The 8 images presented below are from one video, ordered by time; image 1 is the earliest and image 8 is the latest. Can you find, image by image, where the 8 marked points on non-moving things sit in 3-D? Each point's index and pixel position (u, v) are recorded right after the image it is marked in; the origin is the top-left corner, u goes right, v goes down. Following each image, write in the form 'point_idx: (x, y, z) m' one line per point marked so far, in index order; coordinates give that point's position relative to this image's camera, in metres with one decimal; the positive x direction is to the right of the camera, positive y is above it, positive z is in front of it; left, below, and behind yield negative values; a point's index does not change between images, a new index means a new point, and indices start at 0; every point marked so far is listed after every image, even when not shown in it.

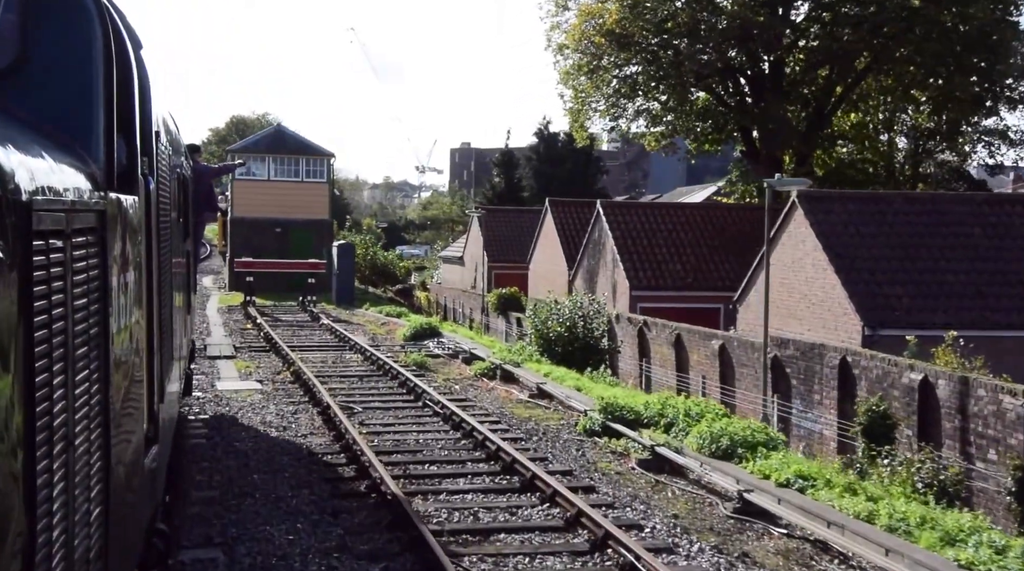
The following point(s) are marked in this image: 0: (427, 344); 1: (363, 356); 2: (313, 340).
0: (-1.3, -0.9, +18.1) m
1: (-2.1, -1.0, +16.8) m
2: (-3.2, -0.9, +19.0) m
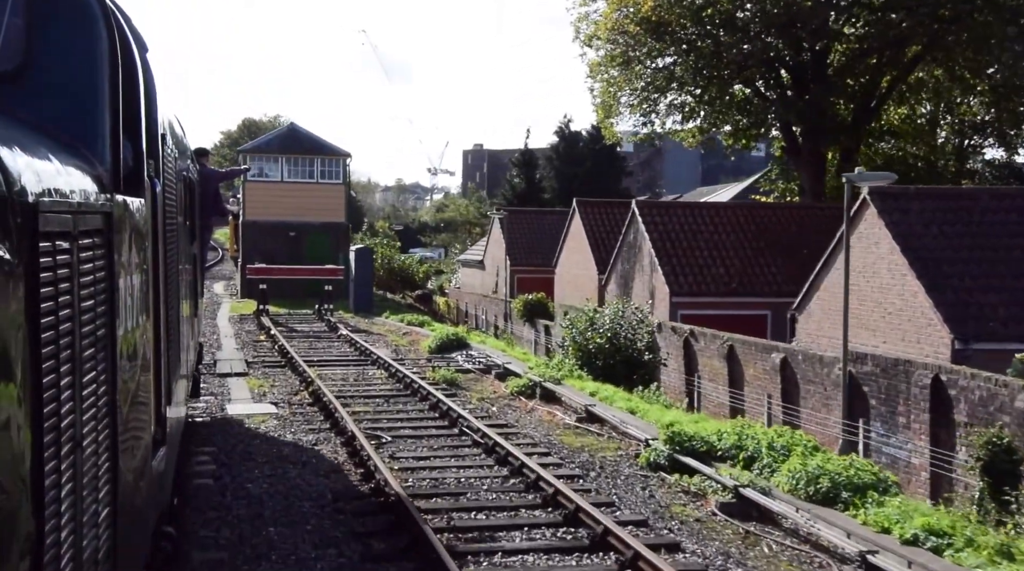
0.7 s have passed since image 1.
0: (-0.8, -1.0, +16.7) m
1: (-1.6, -1.2, +15.5) m
2: (-2.7, -1.0, +17.6) m
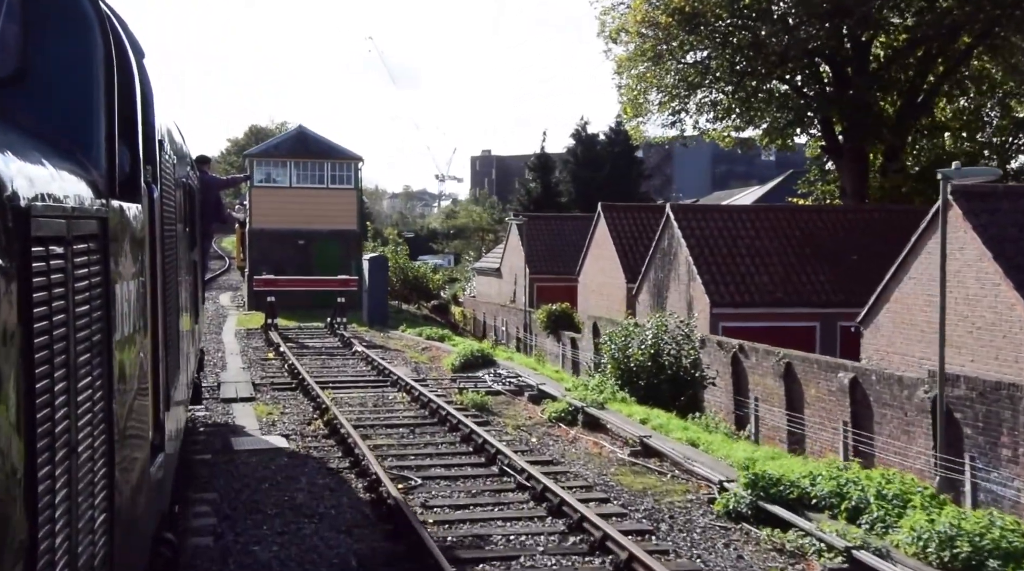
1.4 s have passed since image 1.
0: (-0.4, -1.2, +15.2) m
1: (-1.2, -1.3, +14.0) m
2: (-2.3, -1.2, +16.2) m
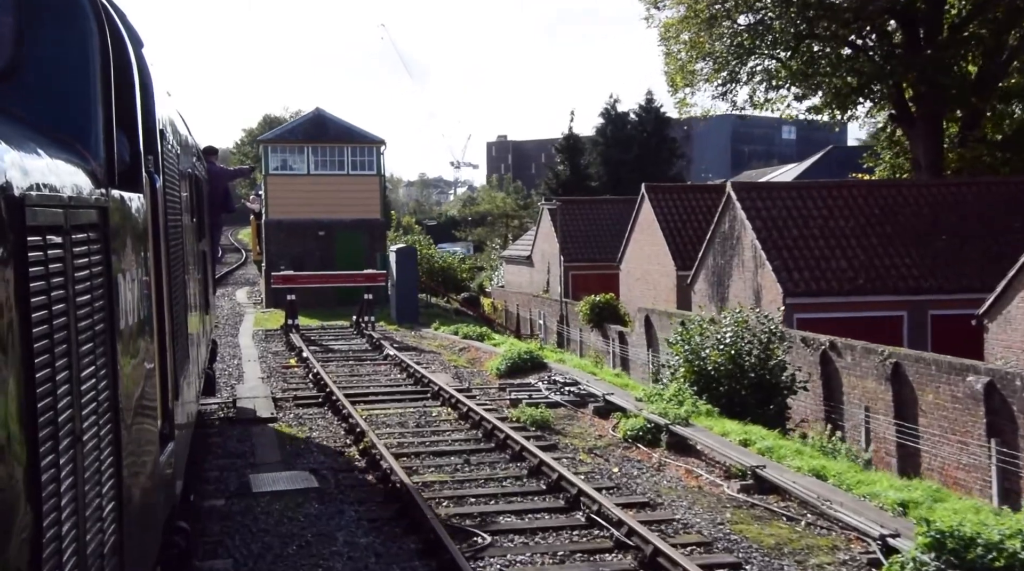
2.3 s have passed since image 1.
0: (+0.3, -1.1, +13.3) m
1: (-0.6, -1.3, +12.1) m
2: (-1.6, -1.2, +14.3) m
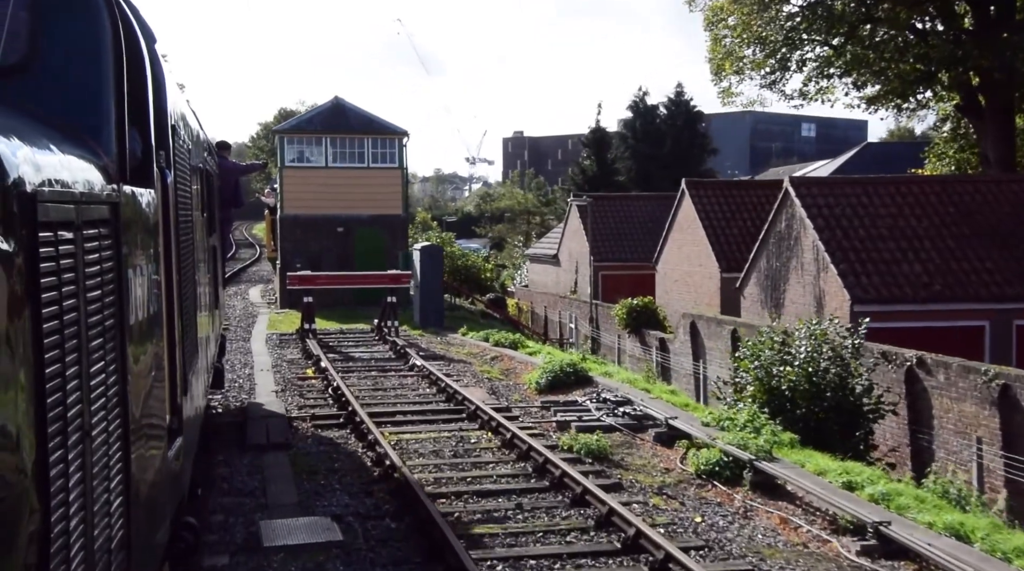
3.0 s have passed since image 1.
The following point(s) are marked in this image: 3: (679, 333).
0: (+0.7, -1.2, +11.8) m
1: (-0.2, -1.3, +10.6) m
2: (-1.2, -1.2, +12.8) m
3: (+2.7, -0.8, +18.9) m
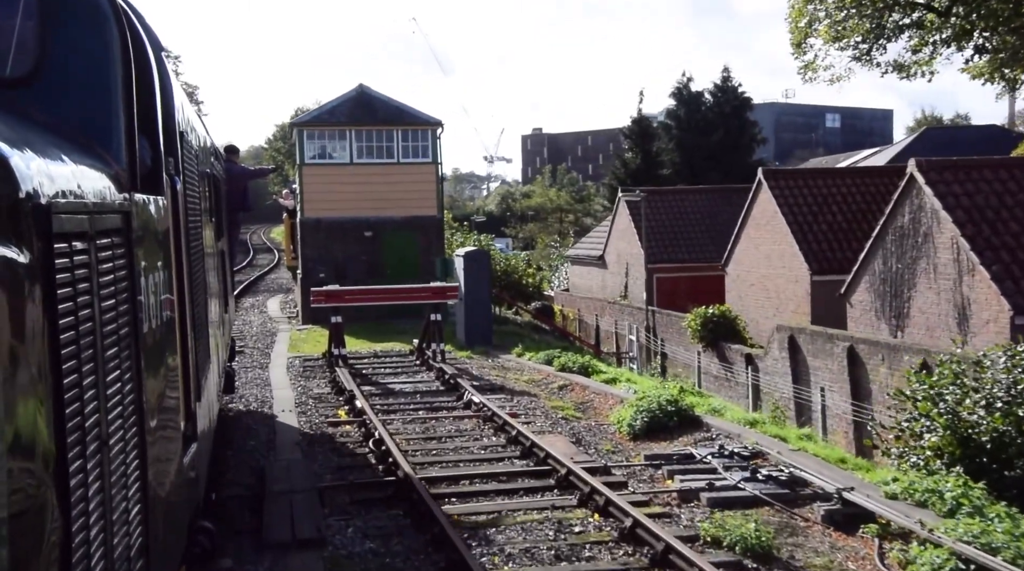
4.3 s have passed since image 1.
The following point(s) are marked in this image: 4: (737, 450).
0: (+1.5, -1.4, +8.9) m
1: (+0.6, -1.5, +7.8) m
2: (-0.4, -1.4, +10.0) m
3: (+3.6, -0.9, +16.1) m
4: (+1.8, -1.3, +9.2) m
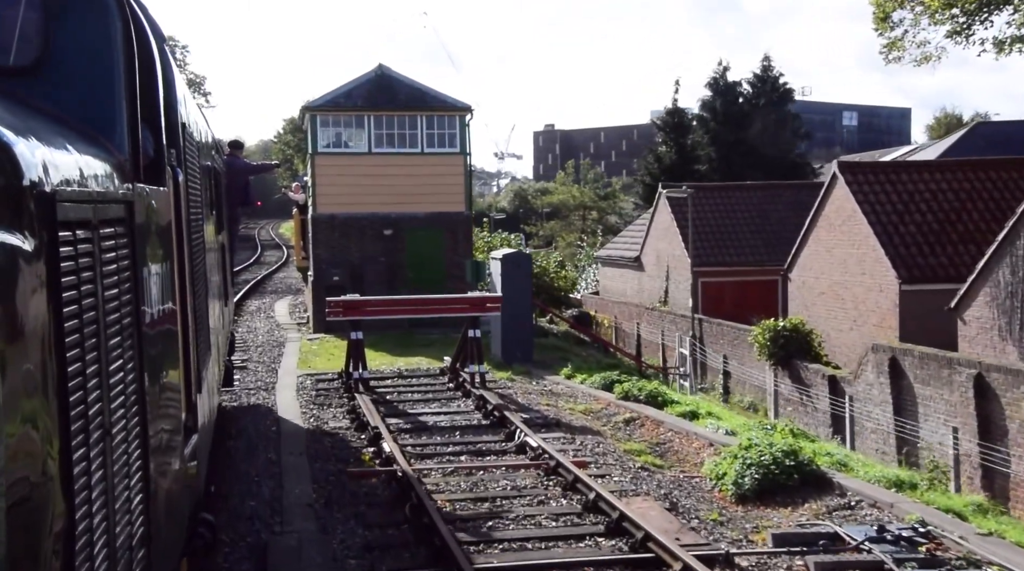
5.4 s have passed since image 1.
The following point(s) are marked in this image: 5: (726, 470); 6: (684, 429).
0: (+2.0, -1.5, +6.6) m
1: (+1.1, -1.7, +5.4) m
2: (+0.1, -1.5, +7.6) m
3: (+4.1, -1.0, +13.7) m
4: (+2.3, -1.4, +6.9) m
5: (+1.5, -1.4, +8.6) m
6: (+1.5, -1.3, +10.4) m
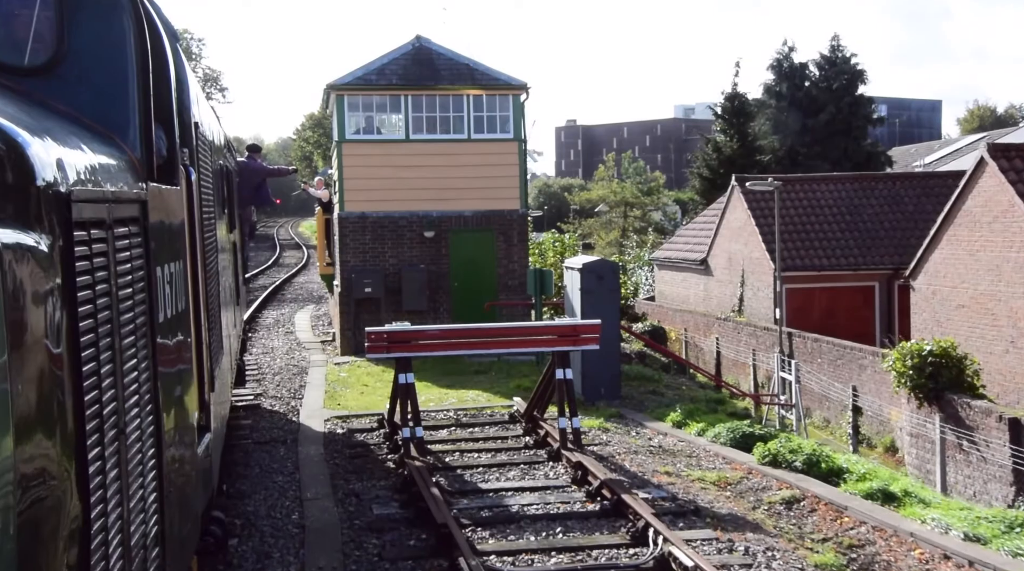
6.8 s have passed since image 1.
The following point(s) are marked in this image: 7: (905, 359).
0: (+2.7, -1.7, +3.3) m
1: (+1.8, -1.9, +2.2) m
2: (+0.9, -1.7, +4.4) m
3: (+5.0, -1.2, +10.4) m
4: (+3.0, -1.6, +3.6) m
5: (+2.3, -1.6, +5.4) m
6: (+2.3, -1.4, +7.1) m
7: (+4.4, -0.8, +12.9) m
